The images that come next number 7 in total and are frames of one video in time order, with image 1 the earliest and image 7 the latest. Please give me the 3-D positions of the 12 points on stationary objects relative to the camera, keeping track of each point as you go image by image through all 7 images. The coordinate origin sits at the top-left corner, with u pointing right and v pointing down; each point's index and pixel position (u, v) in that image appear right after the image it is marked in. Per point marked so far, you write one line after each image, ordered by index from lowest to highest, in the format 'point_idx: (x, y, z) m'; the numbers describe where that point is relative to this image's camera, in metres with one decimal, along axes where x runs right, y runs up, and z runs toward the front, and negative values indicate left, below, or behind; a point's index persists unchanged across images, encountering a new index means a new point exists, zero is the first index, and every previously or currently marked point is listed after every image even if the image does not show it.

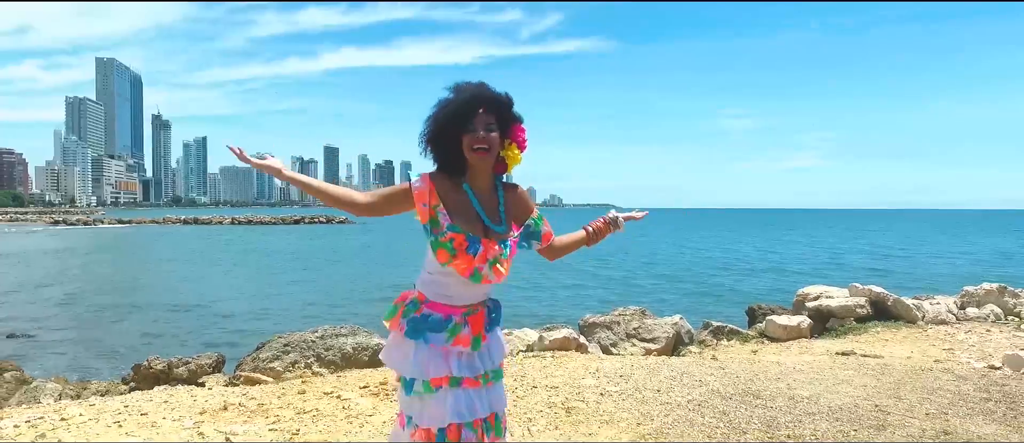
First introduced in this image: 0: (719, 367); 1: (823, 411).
0: (+2.2, -1.5, +7.1) m
1: (+2.5, -1.5, +5.3) m
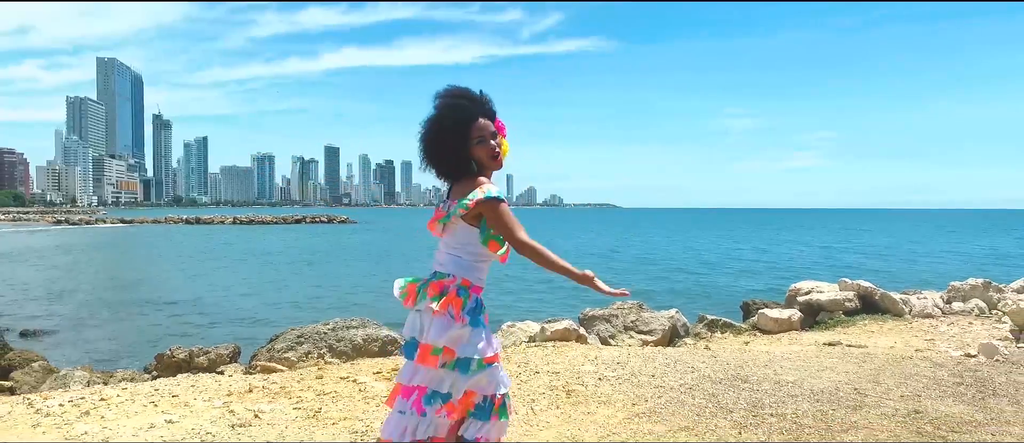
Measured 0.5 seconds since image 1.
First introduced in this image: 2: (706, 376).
0: (+2.3, -1.5, +7.5) m
1: (+2.5, -1.5, +5.7) m
2: (+1.8, -1.5, +6.3) m
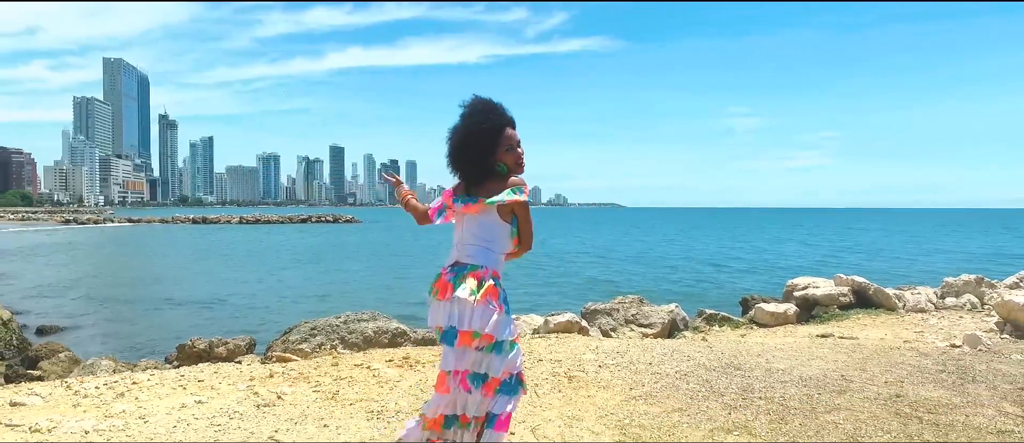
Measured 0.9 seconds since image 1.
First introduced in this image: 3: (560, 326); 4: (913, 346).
0: (+2.3, -1.5, +7.8) m
1: (+2.5, -1.4, +6.0) m
2: (+1.9, -1.4, +6.6) m
3: (+0.6, -1.3, +8.3) m
4: (+4.5, -1.4, +7.4) m
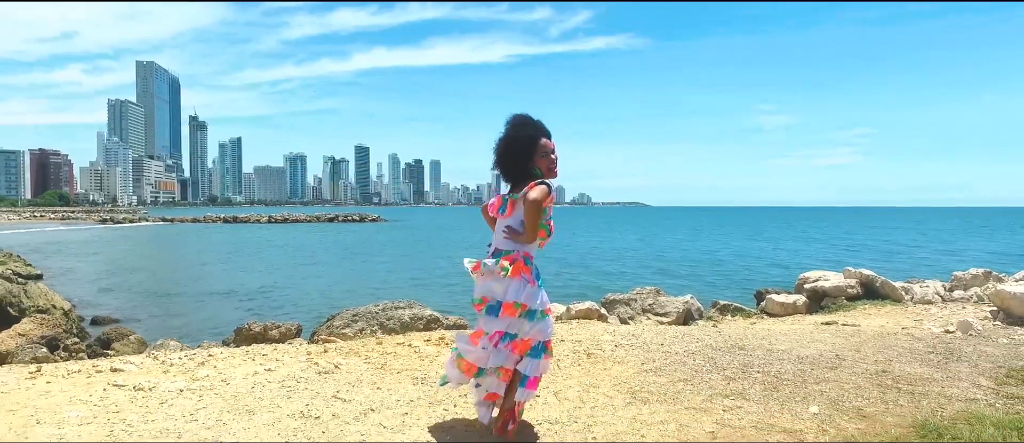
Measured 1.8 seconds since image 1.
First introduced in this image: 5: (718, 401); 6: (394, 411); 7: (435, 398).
0: (+2.6, -1.4, +8.5) m
1: (+2.8, -1.4, +6.6) m
2: (+2.2, -1.4, +7.3) m
3: (+0.9, -1.2, +9.0) m
4: (+4.8, -1.3, +8.0) m
5: (+1.6, -1.4, +5.1) m
6: (-0.9, -1.4, +4.8) m
7: (-0.6, -1.4, +5.1) m
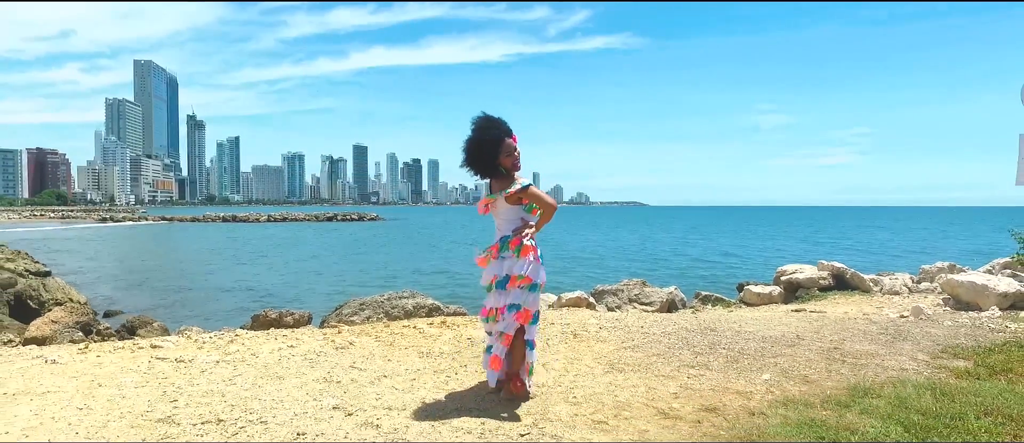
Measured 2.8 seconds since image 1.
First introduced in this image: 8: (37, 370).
0: (+2.6, -1.3, +9.2) m
1: (+2.7, -1.3, +7.4) m
2: (+2.1, -1.3, +8.1) m
3: (+0.9, -1.2, +9.8) m
4: (+4.7, -1.3, +8.8) m
5: (+1.5, -1.3, +5.9) m
6: (-0.9, -1.3, +5.5) m
7: (-0.7, -1.3, +5.9) m
8: (-4.1, -1.3, +5.8) m
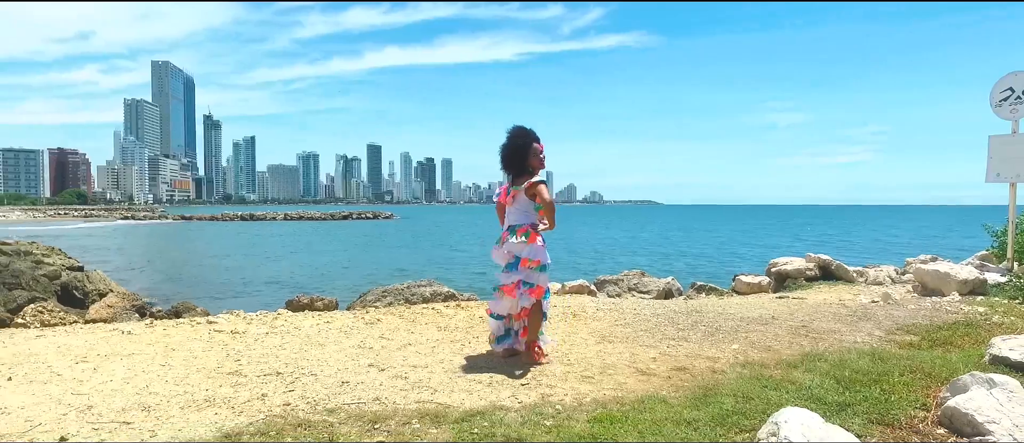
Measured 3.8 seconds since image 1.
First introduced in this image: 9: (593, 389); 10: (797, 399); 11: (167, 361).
0: (+2.7, -1.3, +10.2) m
1: (+2.8, -1.2, +8.3) m
2: (+2.2, -1.2, +9.0) m
3: (+1.0, -1.1, +10.8) m
4: (+4.8, -1.2, +9.7) m
5: (+1.6, -1.2, +6.9) m
6: (-0.9, -1.2, +6.5) m
7: (-0.6, -1.2, +6.9) m
8: (-4.1, -1.2, +6.9) m
9: (+0.6, -1.3, +5.1) m
10: (+2.0, -1.3, +4.7) m
11: (-3.1, -1.2, +5.9) m
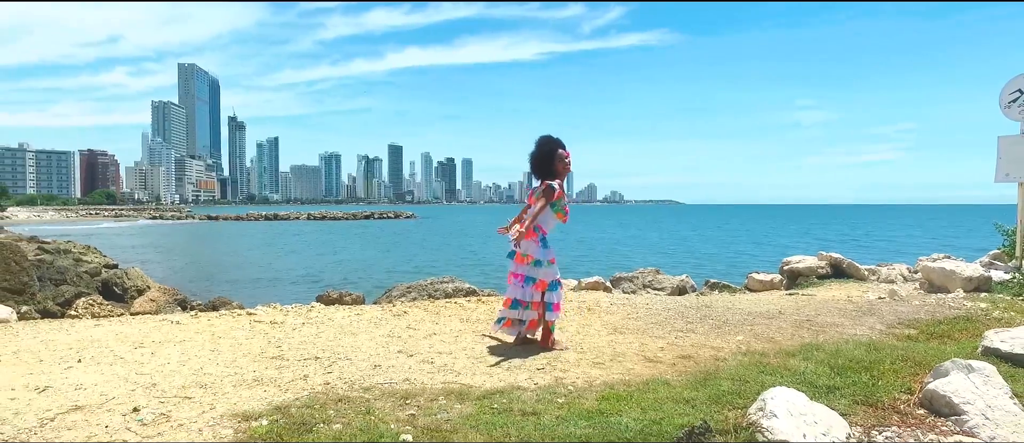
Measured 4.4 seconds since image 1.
0: (+3.0, -1.2, +10.6) m
1: (+3.1, -1.2, +8.7) m
2: (+2.5, -1.2, +9.4) m
3: (+1.3, -1.1, +11.2) m
4: (+5.1, -1.2, +10.0) m
5: (+1.8, -1.2, +7.3) m
6: (-0.7, -1.2, +7.1) m
7: (-0.4, -1.2, +7.4) m
8: (-3.9, -1.2, +7.5) m
9: (+0.8, -1.3, +5.6) m
10: (+2.2, -1.3, +5.2) m
11: (-2.9, -1.2, +6.5) m
